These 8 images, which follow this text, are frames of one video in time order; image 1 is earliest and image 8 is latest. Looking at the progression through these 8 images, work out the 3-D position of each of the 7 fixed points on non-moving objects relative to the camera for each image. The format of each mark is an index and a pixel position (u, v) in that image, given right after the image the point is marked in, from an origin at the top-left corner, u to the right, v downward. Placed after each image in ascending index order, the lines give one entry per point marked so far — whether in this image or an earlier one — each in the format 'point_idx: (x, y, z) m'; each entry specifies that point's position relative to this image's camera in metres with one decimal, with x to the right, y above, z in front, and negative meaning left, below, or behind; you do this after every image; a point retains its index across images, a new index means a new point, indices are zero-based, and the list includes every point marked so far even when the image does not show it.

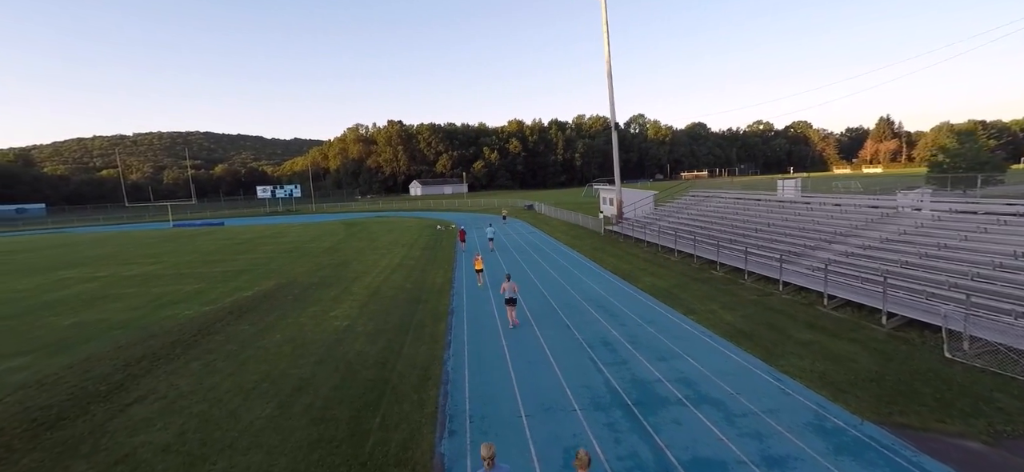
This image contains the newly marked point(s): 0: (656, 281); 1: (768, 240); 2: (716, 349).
0: (+5.0, -1.6, +16.6) m
1: (+9.2, -0.2, +17.1) m
2: (+4.4, -2.4, +10.1) m
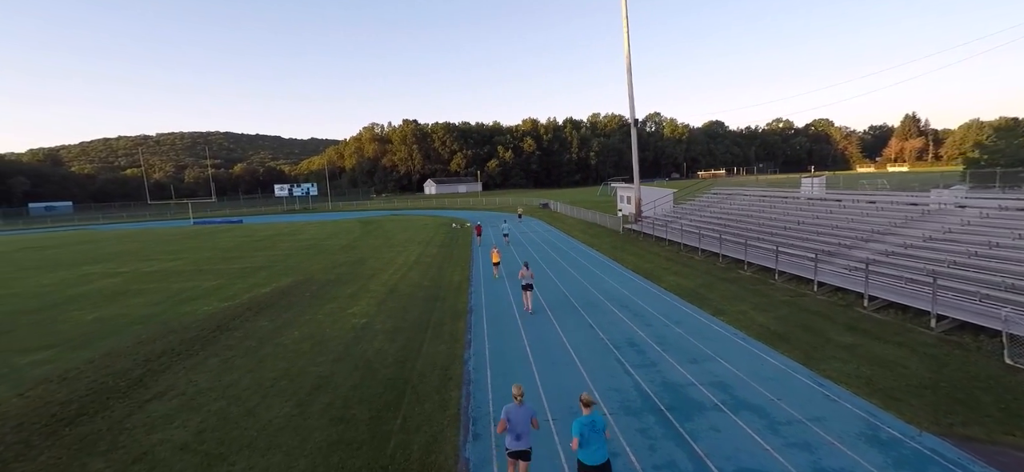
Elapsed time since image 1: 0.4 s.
0: (+5.7, -1.5, +16.1) m
1: (+9.9, -0.1, +16.5) m
2: (+4.8, -2.3, +9.6) m
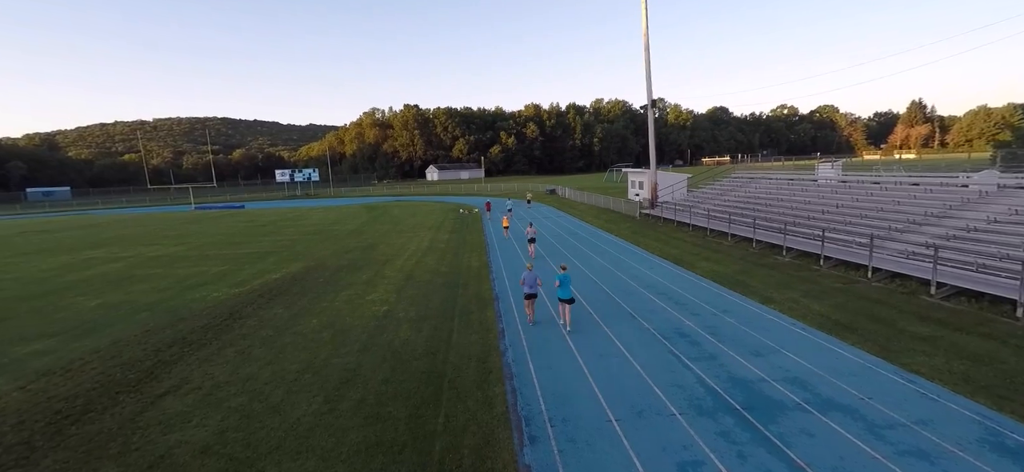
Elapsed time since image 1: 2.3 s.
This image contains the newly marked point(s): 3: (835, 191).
0: (+6.6, -1.0, +15.3) m
1: (+10.8, +0.4, +15.6) m
2: (+5.7, -2.0, +8.8) m
3: (+13.1, +1.8, +19.2) m
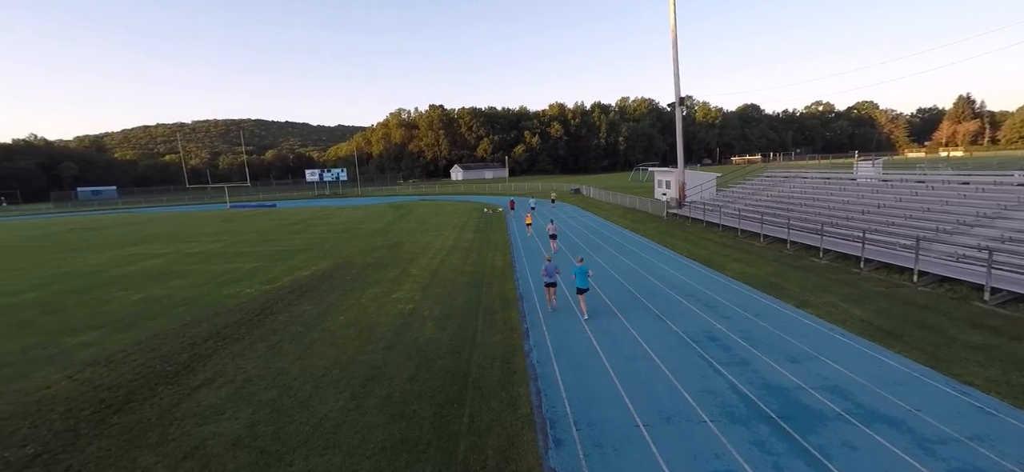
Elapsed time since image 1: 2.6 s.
0: (+7.3, -1.0, +14.8) m
1: (+11.5, +0.4, +15.0) m
2: (+6.1, -2.0, +8.4) m
3: (+14.0, +1.7, +18.5) m
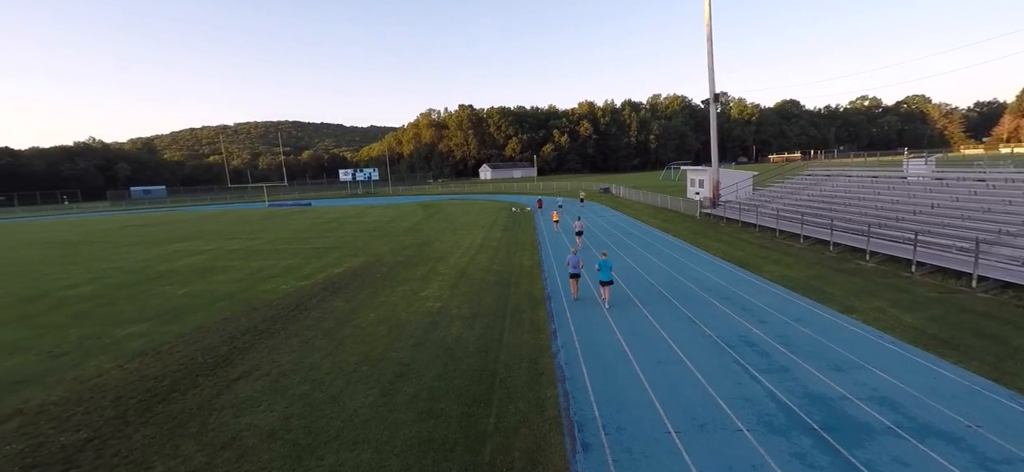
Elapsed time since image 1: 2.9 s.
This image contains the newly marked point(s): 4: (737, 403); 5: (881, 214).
0: (+8.2, -1.1, +14.3) m
1: (+12.4, +0.3, +14.3) m
2: (+6.6, -2.1, +8.0) m
3: (+15.1, +1.6, +17.6) m
4: (+3.4, -2.5, +7.2) m
5: (+12.8, +0.8, +16.8) m
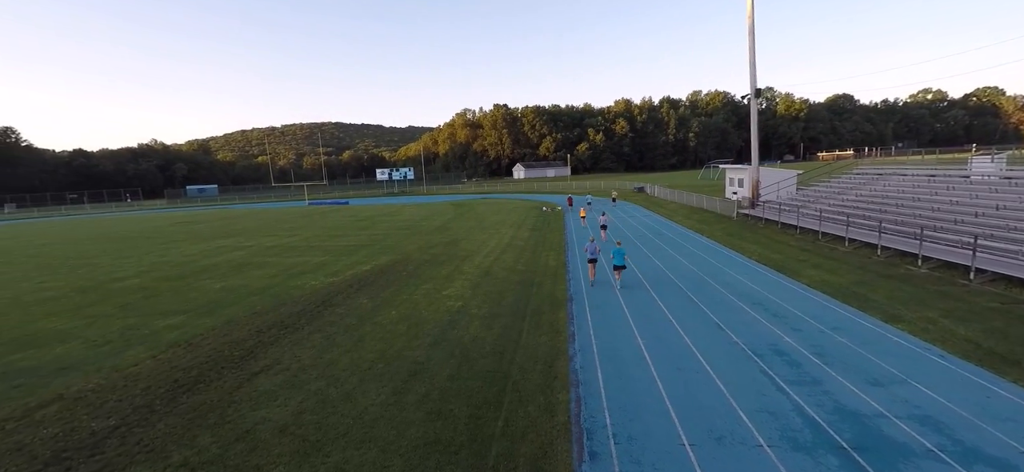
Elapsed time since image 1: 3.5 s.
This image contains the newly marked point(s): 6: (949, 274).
0: (+8.8, -1.1, +13.5) m
1: (+13.0, +0.2, +13.1) m
2: (+6.8, -2.1, +7.3) m
3: (+16.0, +1.5, +16.2) m
4: (+3.5, -2.5, +6.8) m
5: (+13.6, +0.7, +15.6) m
6: (+11.0, -1.0, +12.3) m
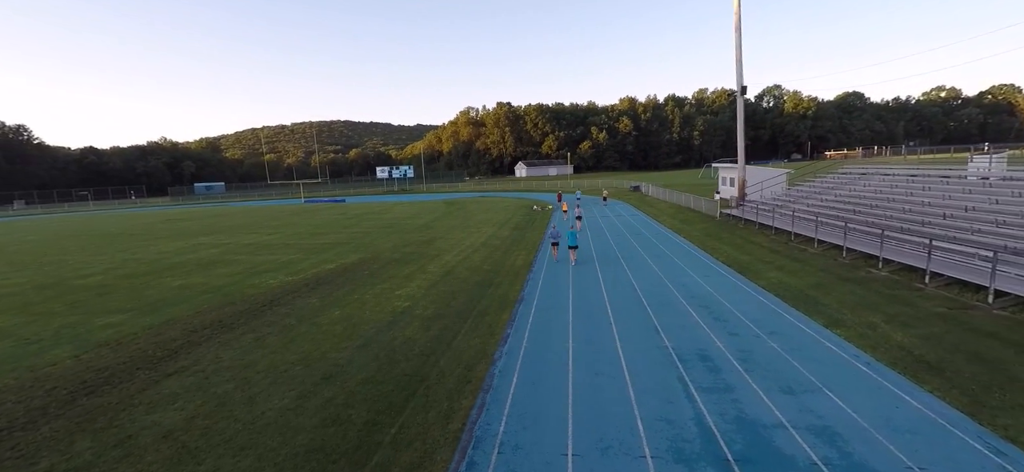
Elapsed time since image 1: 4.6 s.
0: (+7.4, -1.1, +13.0) m
1: (+11.6, +0.2, +12.5) m
2: (+5.2, -2.1, +6.9) m
3: (+14.6, +1.5, +15.6) m
4: (+1.9, -2.5, +6.4) m
5: (+12.2, +0.6, +15.0) m
6: (+9.6, -1.0, +11.8) m
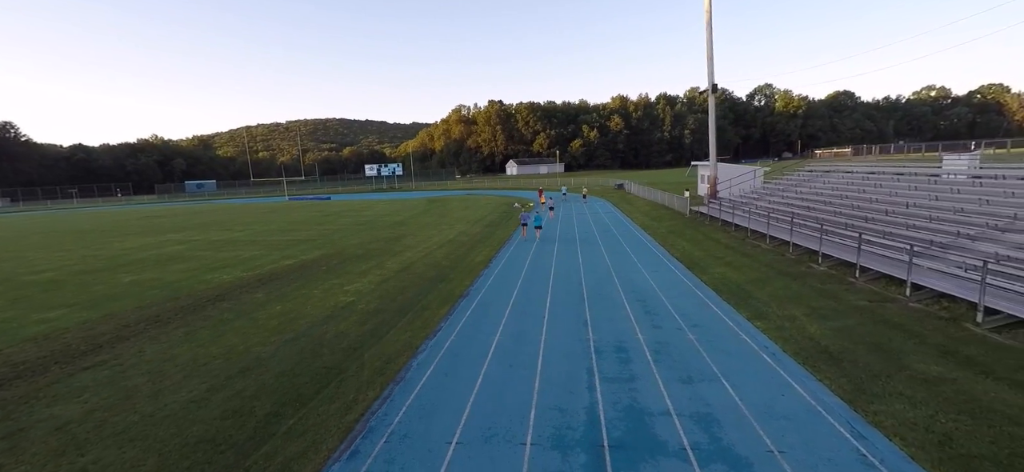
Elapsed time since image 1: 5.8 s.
0: (+5.9, -1.0, +13.0) m
1: (+10.1, +0.3, +12.6) m
2: (+3.8, -2.0, +6.8) m
3: (+13.1, +1.6, +15.6) m
4: (+0.5, -2.4, +6.3) m
5: (+10.7, +0.8, +15.1) m
6: (+8.1, -0.8, +11.8) m
